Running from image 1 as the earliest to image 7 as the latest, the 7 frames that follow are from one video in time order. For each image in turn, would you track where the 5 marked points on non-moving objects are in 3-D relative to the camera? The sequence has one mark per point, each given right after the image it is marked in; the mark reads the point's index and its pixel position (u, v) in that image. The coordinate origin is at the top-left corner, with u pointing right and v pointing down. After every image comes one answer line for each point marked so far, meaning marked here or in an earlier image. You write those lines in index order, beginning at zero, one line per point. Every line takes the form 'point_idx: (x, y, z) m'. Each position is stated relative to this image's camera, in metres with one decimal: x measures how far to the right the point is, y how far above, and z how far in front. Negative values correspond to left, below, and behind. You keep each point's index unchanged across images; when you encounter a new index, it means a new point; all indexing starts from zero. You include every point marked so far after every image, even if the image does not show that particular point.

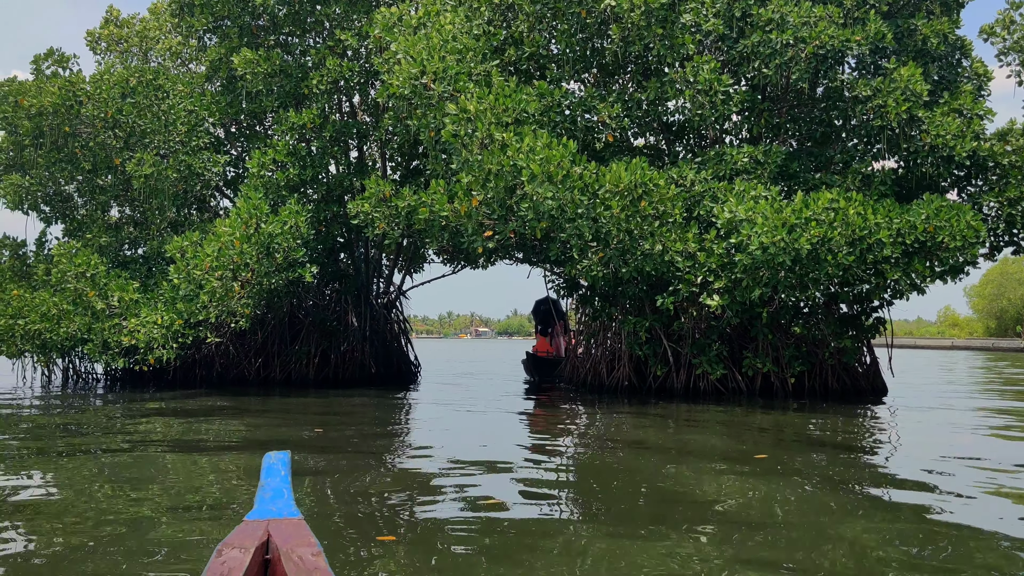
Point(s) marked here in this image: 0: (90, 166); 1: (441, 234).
0: (-6.7, +2.0, +12.0) m
1: (-0.9, +0.7, +9.5) m
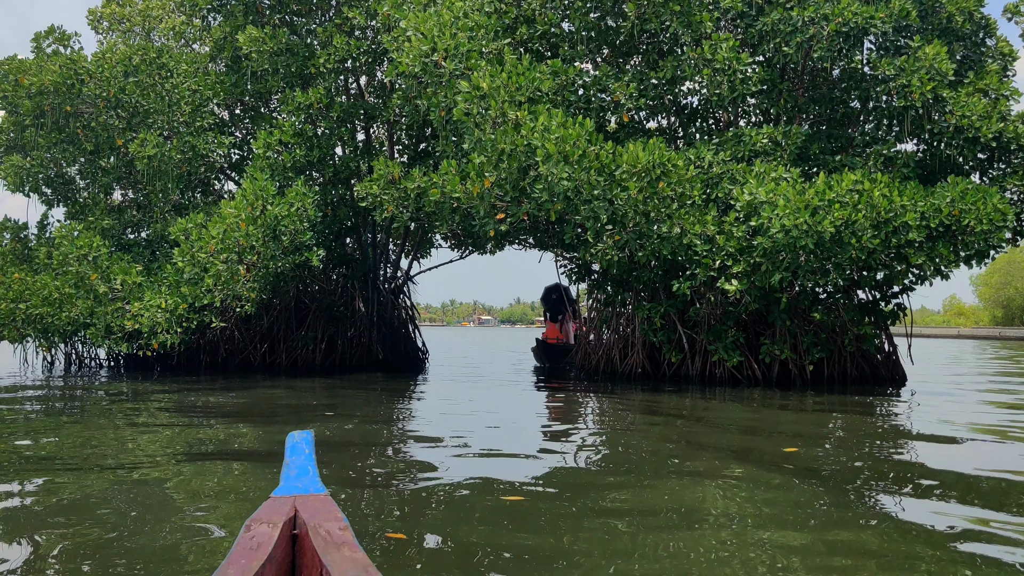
0: (-6.6, +2.2, +11.8) m
1: (-0.7, +0.9, +9.2) m
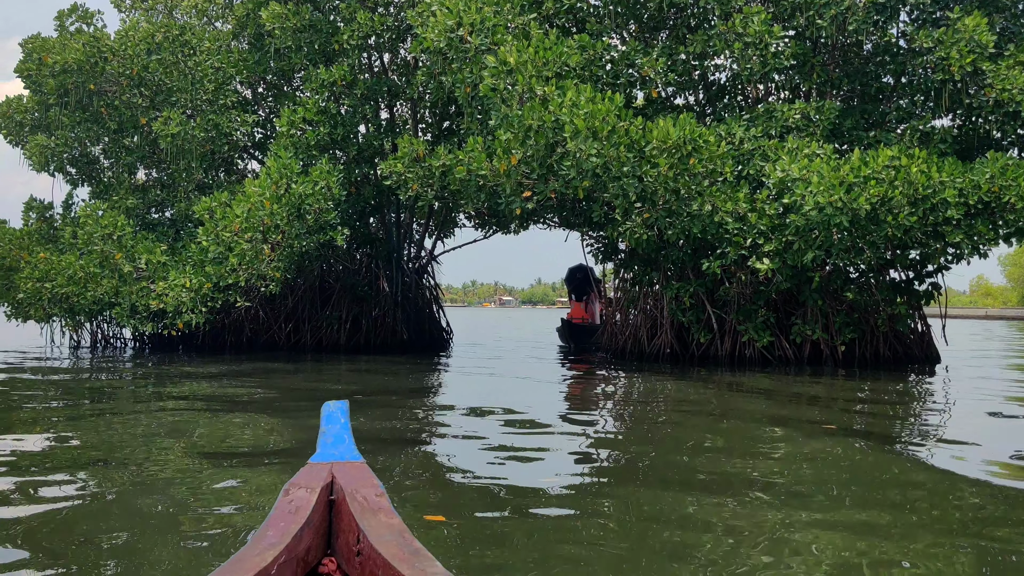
0: (-6.2, +2.5, +11.8) m
1: (-0.4, +1.1, +9.1) m
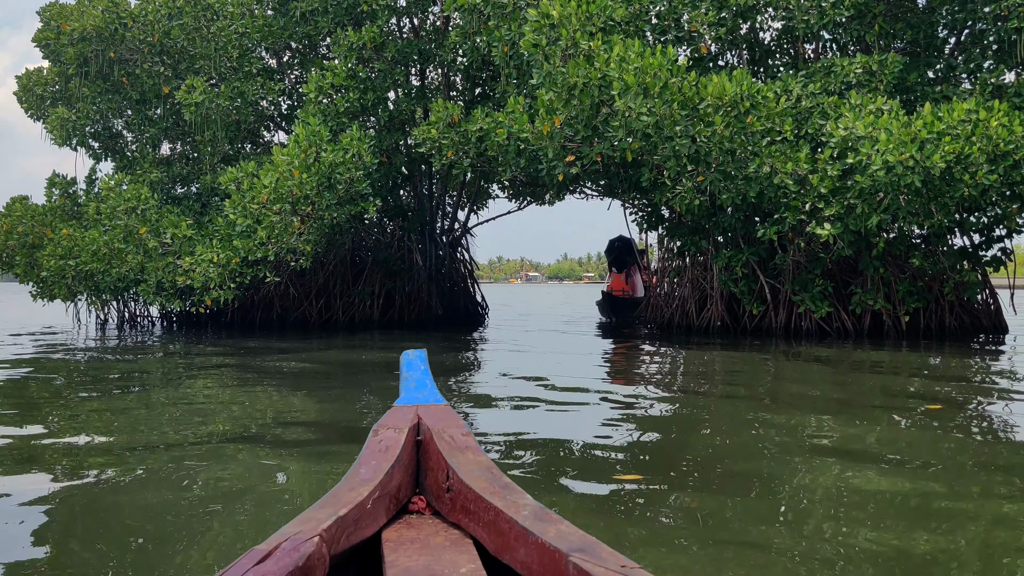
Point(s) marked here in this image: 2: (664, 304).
0: (-5.7, +2.9, +11.4) m
1: (+0.1, +1.5, +8.6) m
2: (+2.1, -0.2, +10.4) m
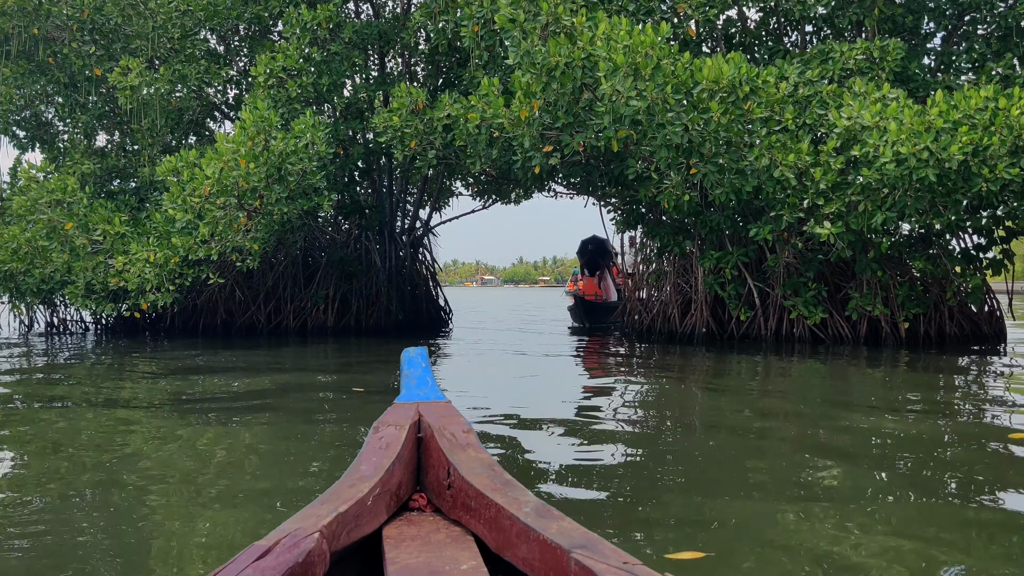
0: (-6.1, +2.9, +10.3) m
1: (-0.2, +1.4, +7.8) m
2: (+1.7, -0.3, +9.7) m
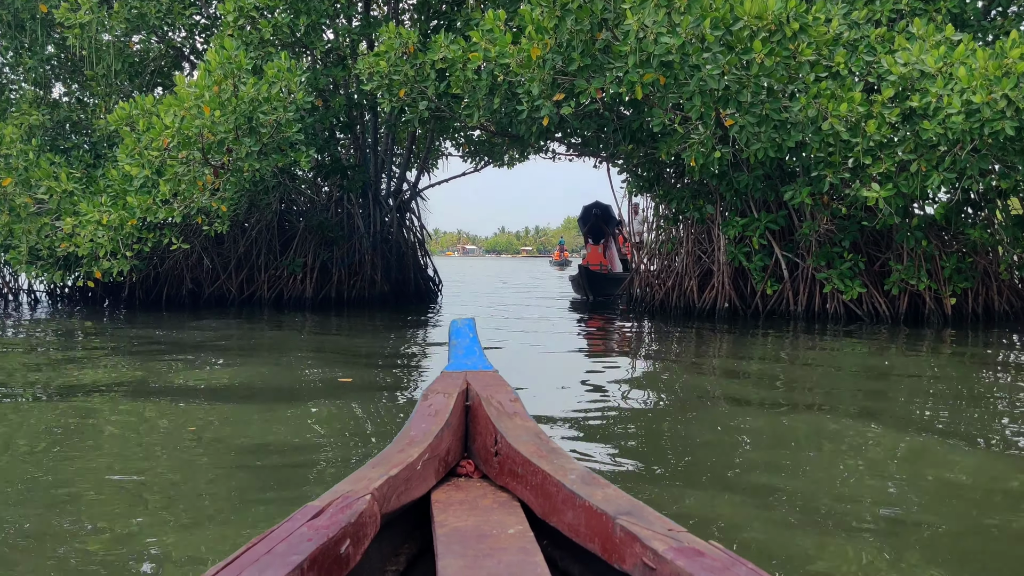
0: (-6.1, +3.3, +9.1) m
1: (-0.2, +1.7, +6.9) m
2: (+1.7, +0.1, +8.9) m
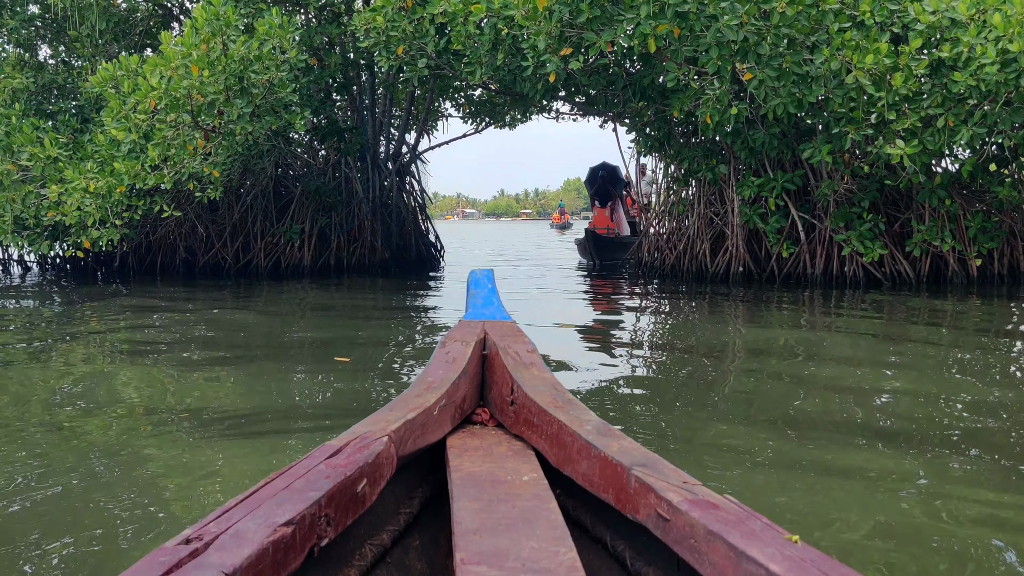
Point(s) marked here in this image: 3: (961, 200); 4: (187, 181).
0: (-6.1, +3.6, +8.7) m
1: (-0.2, +2.0, +6.5) m
2: (+1.7, +0.5, +8.6) m
3: (+4.2, +0.8, +7.1) m
4: (-3.3, +1.1, +7.7) m
